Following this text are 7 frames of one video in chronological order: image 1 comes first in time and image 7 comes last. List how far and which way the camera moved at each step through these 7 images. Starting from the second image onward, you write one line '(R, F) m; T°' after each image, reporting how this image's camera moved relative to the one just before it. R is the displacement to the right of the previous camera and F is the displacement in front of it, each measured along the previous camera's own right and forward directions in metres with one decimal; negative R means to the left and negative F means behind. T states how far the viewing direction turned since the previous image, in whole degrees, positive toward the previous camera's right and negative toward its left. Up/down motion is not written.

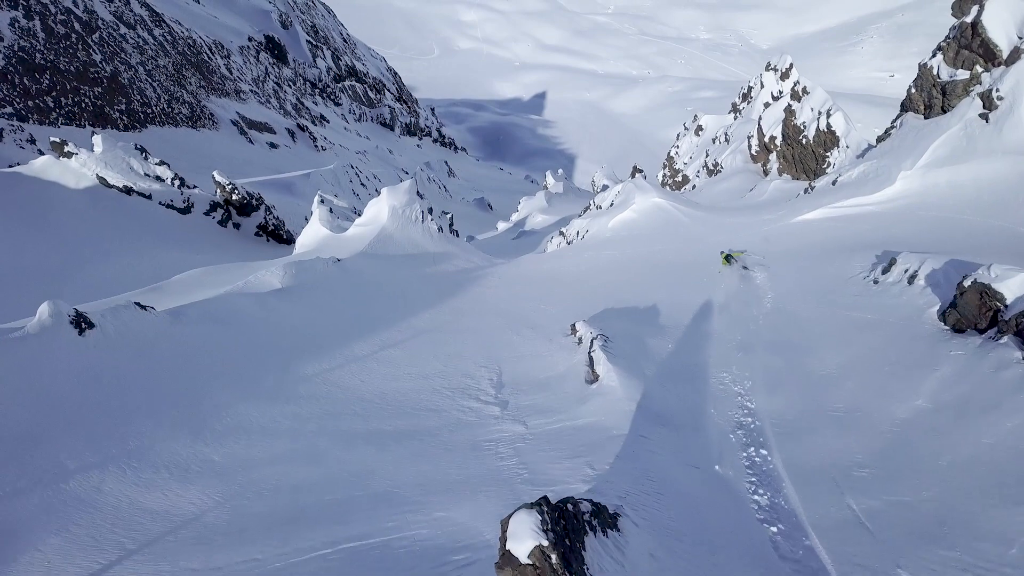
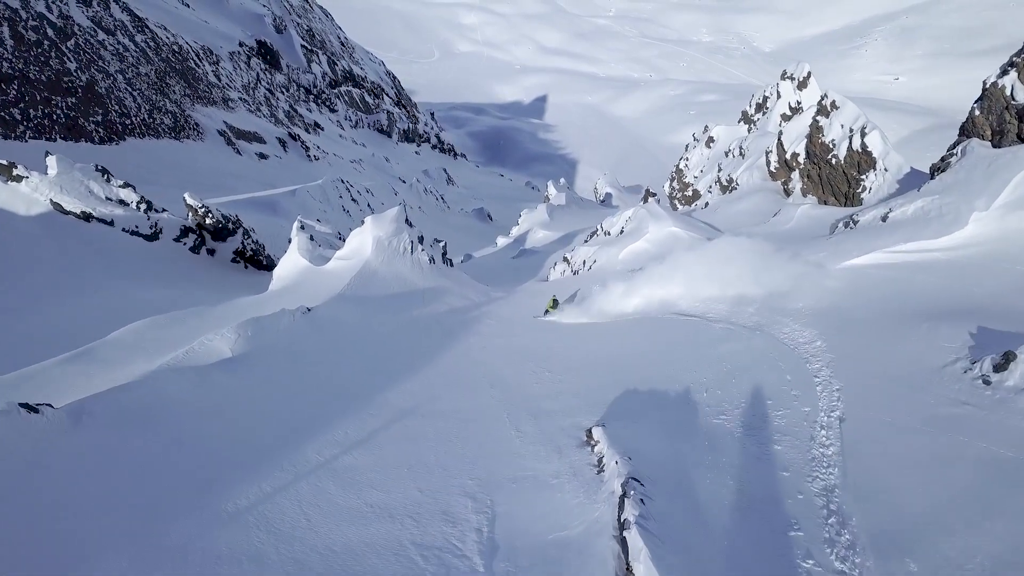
(0.0, +2.6) m; 0°
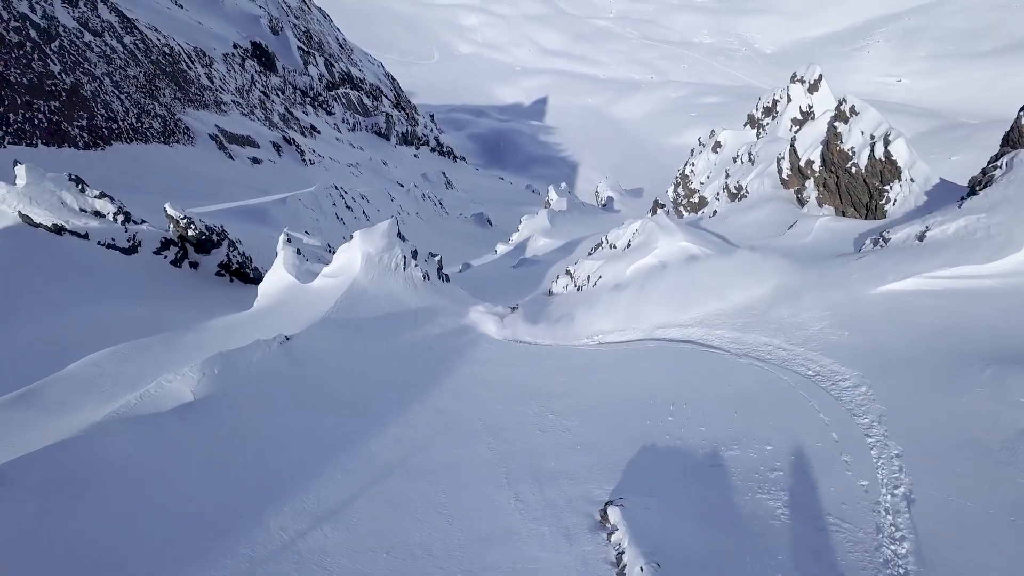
(0.0, +1.5) m; 0°
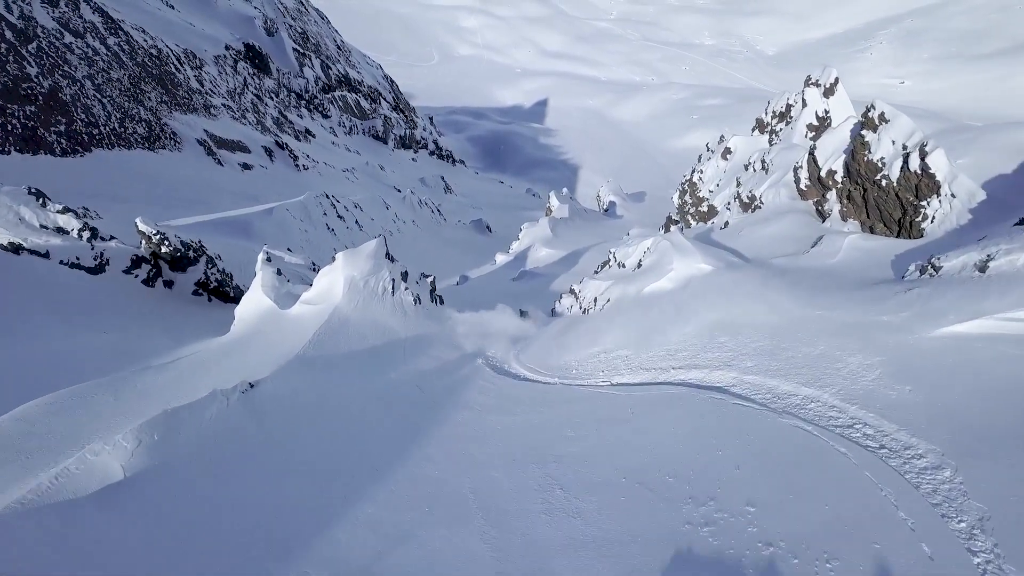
(0.0, +1.9) m; 0°
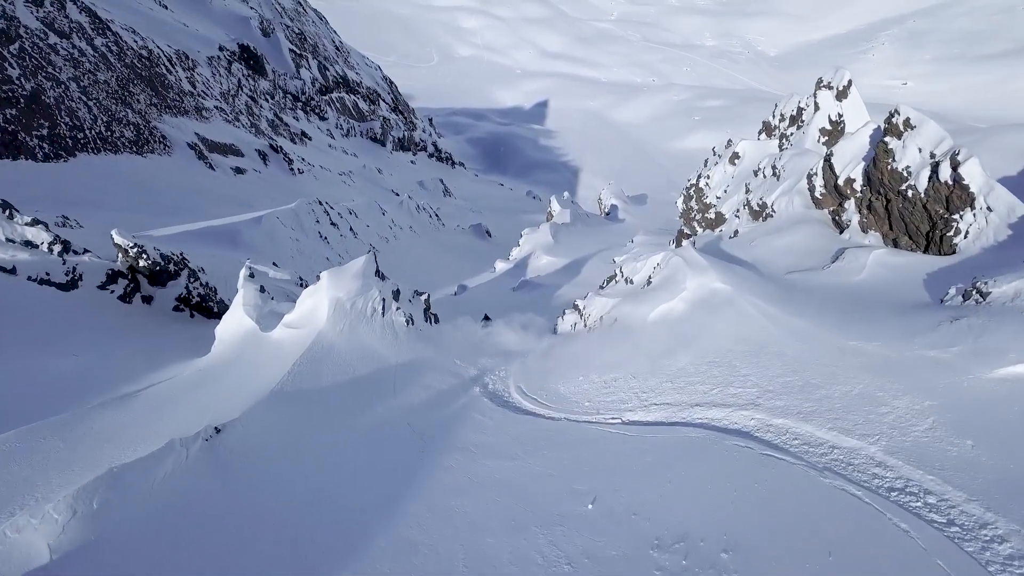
(0.0, +1.4) m; 0°
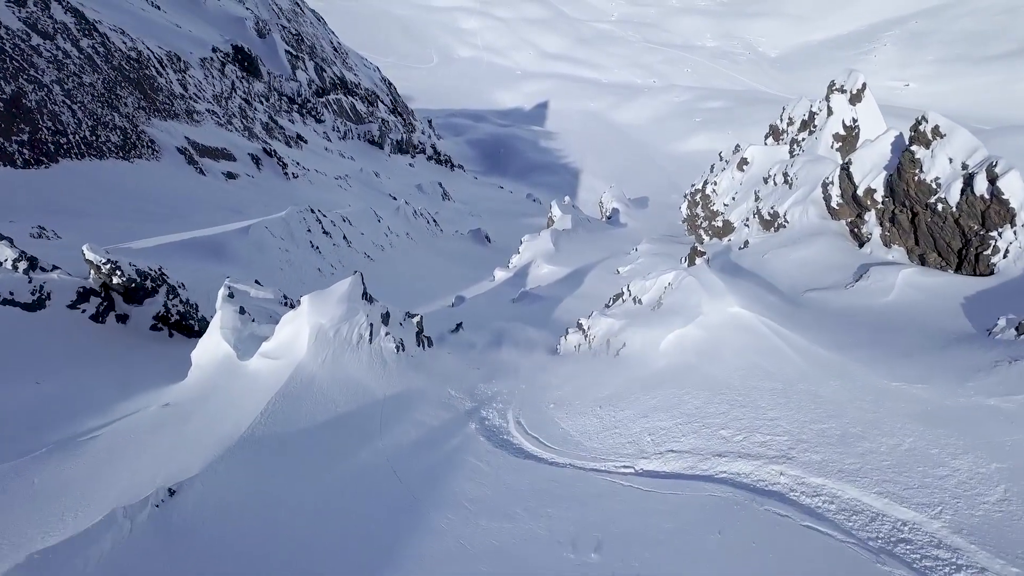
(0.0, +1.5) m; 0°
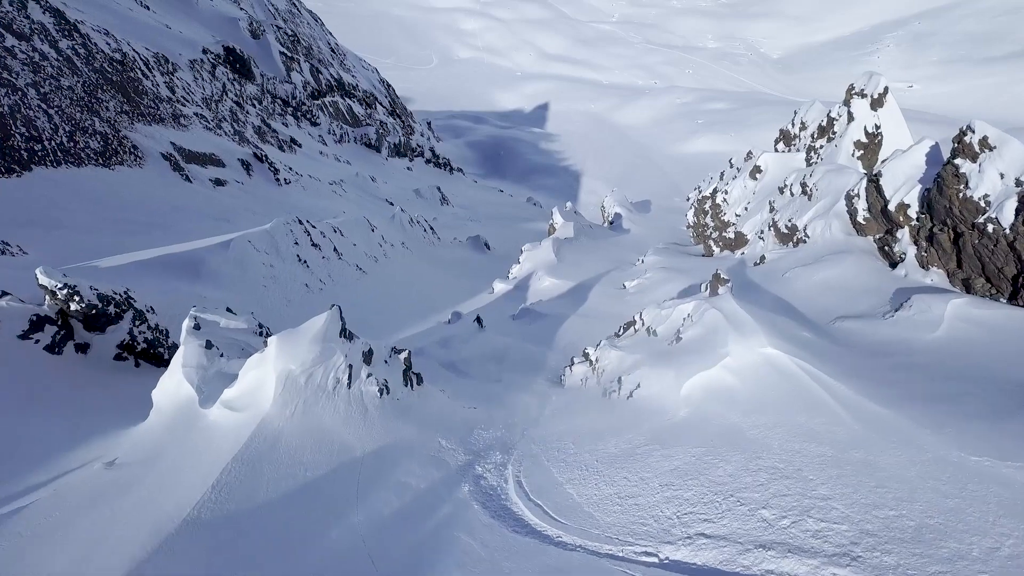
(0.0, +2.0) m; 0°
